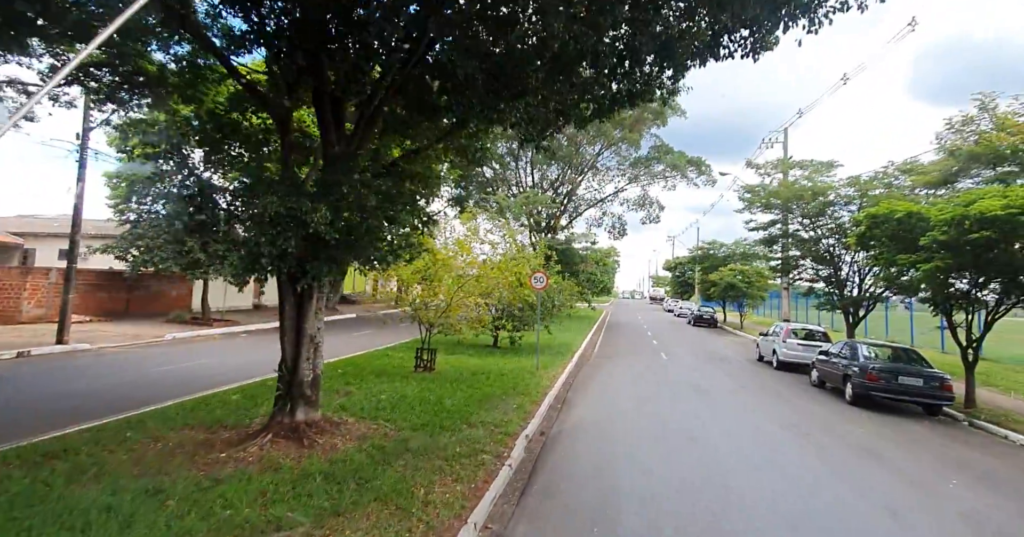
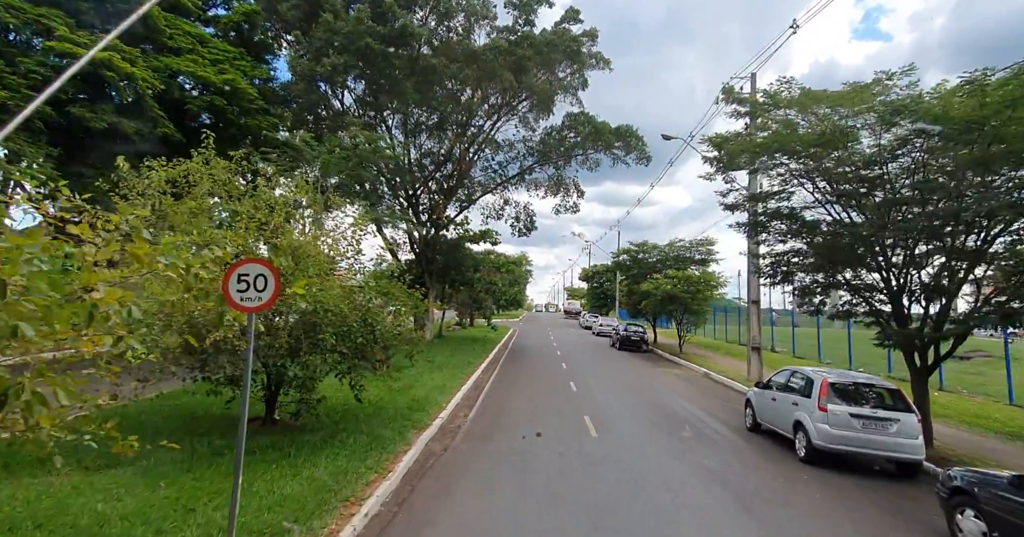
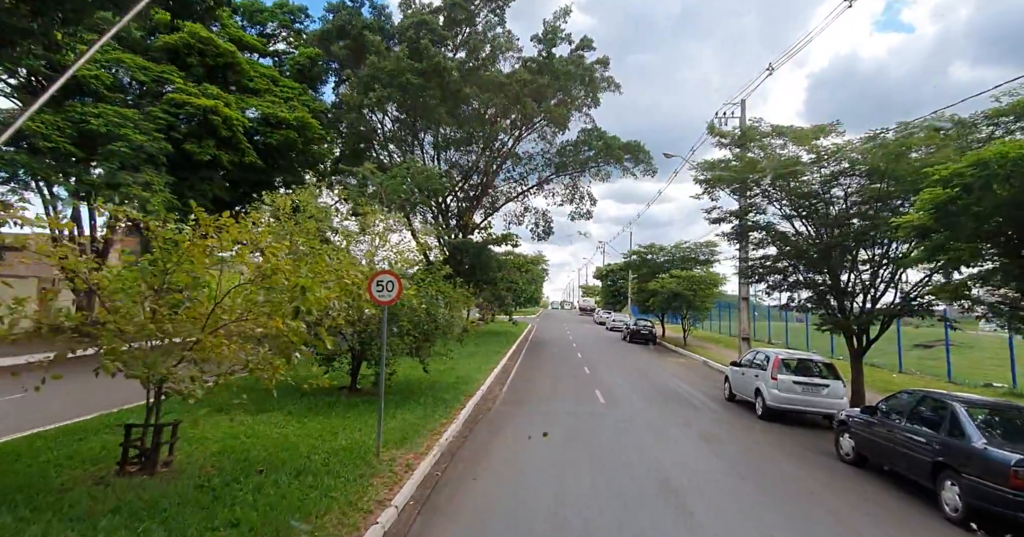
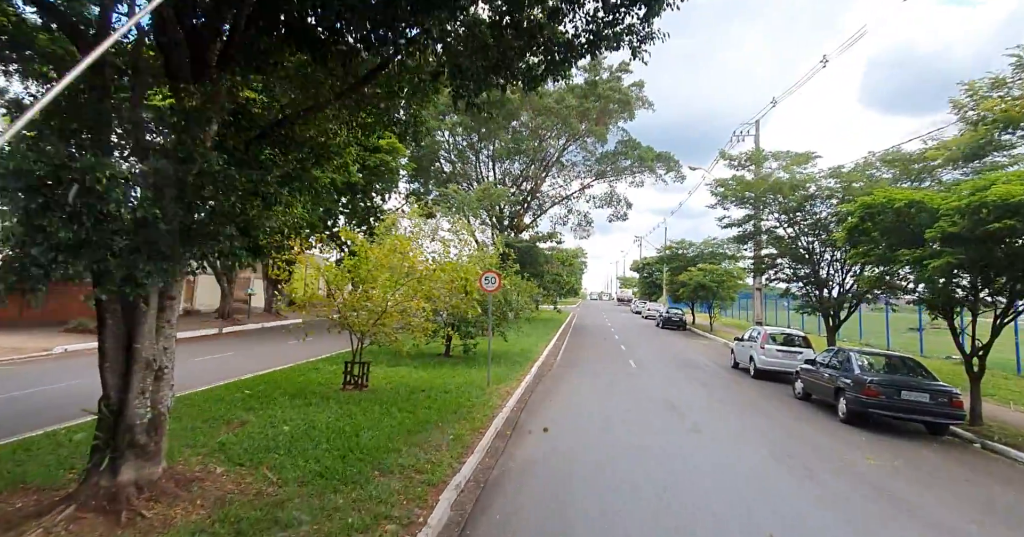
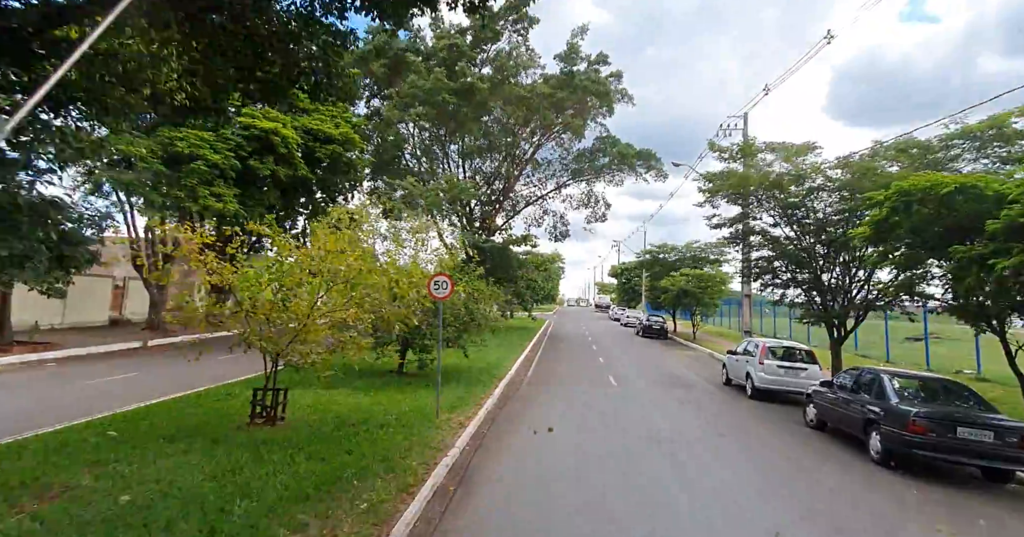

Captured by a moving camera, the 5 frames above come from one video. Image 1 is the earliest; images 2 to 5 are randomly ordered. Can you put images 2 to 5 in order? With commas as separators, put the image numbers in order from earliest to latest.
4, 5, 3, 2
